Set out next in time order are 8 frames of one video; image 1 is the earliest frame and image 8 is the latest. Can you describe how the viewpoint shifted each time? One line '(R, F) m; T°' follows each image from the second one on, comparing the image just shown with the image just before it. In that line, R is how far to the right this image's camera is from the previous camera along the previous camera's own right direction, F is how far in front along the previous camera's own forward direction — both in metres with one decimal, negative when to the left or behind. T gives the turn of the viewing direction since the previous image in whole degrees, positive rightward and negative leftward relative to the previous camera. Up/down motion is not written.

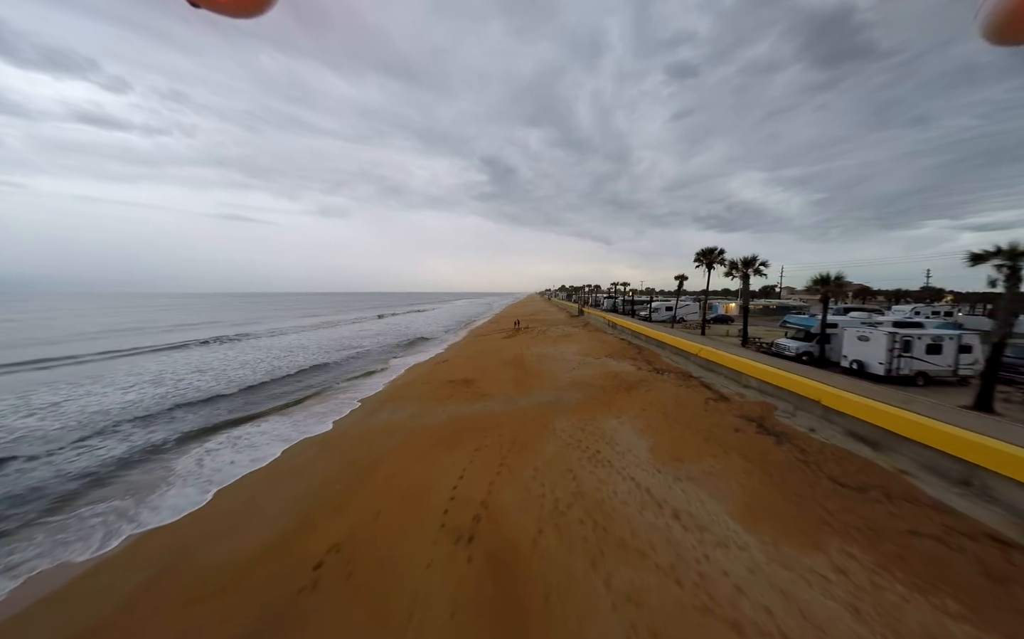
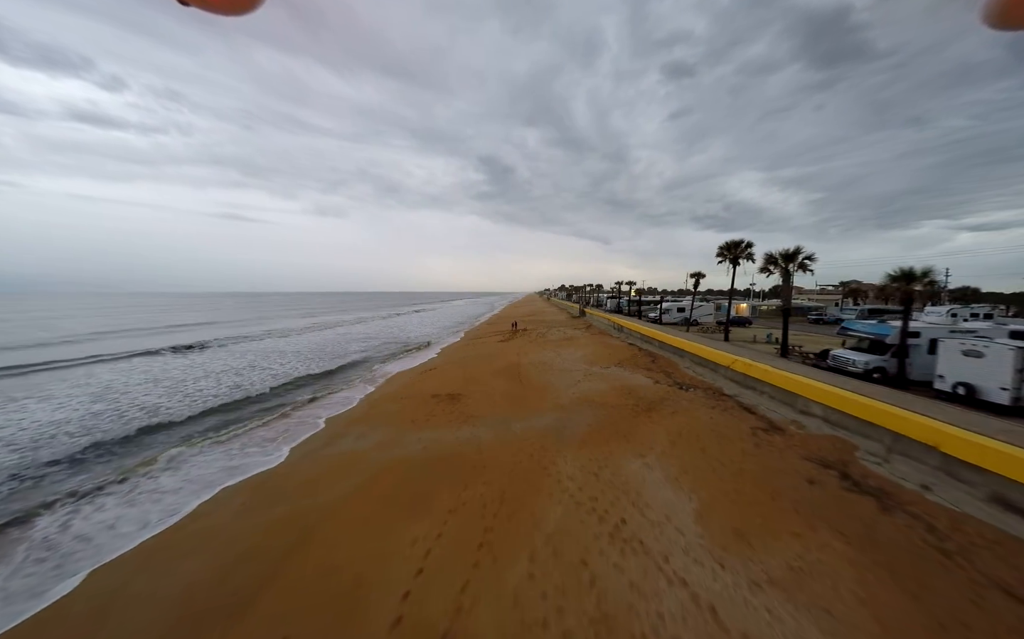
(+0.2, +1.9) m; 0°
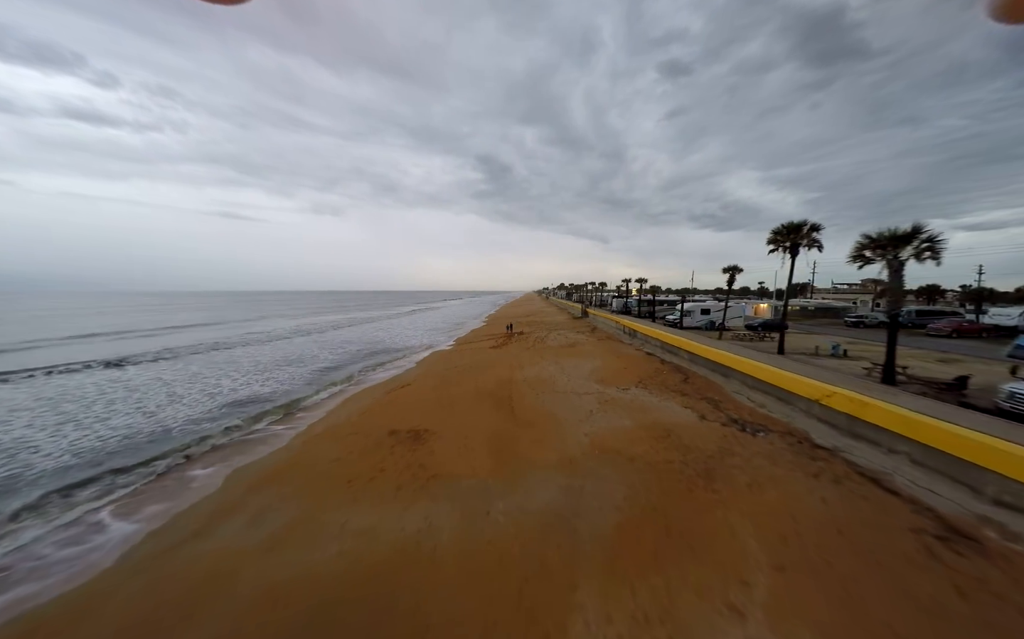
(+0.3, +2.9) m; 0°
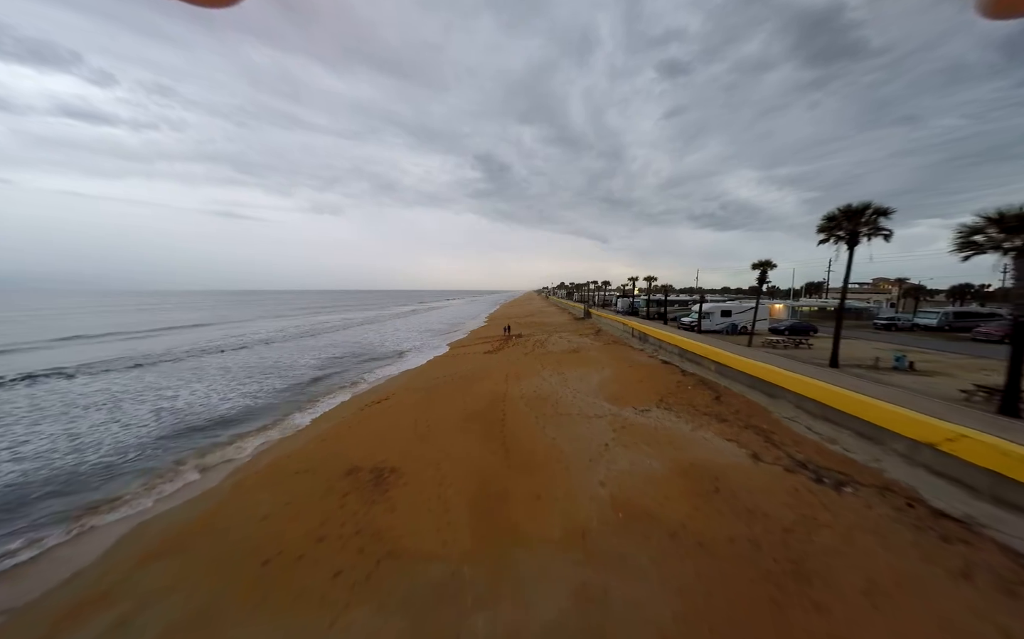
(+0.2, +1.7) m; 0°
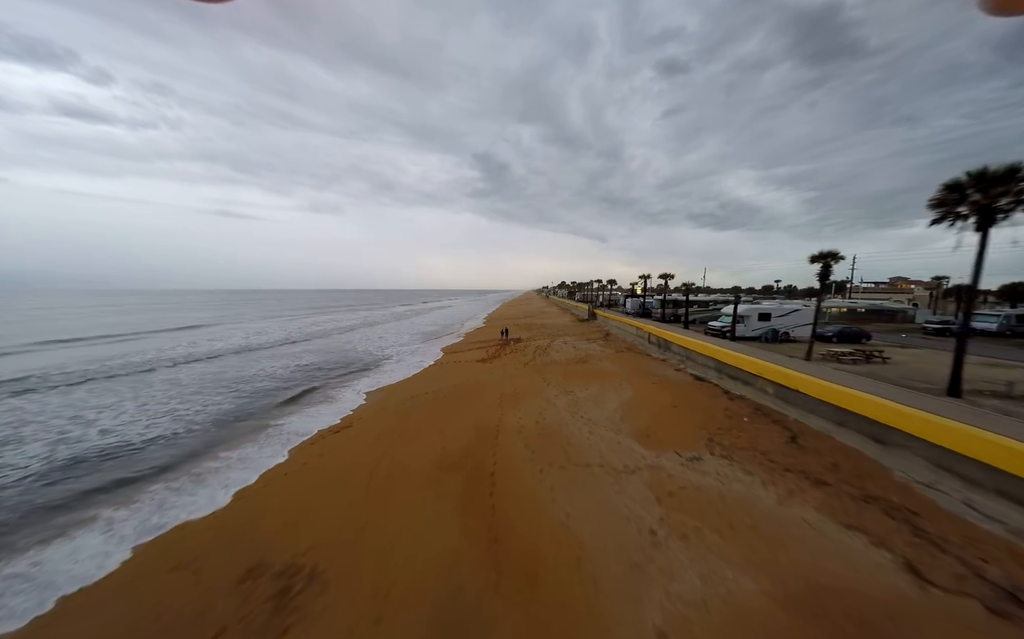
(+0.1, +2.2) m; 0°
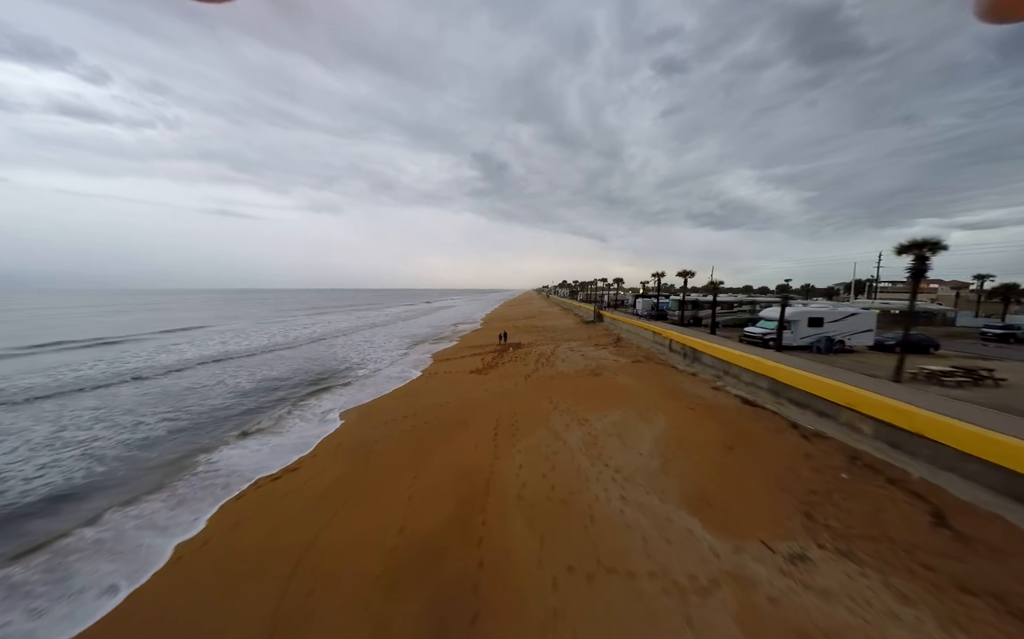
(0.0, +2.0) m; 0°
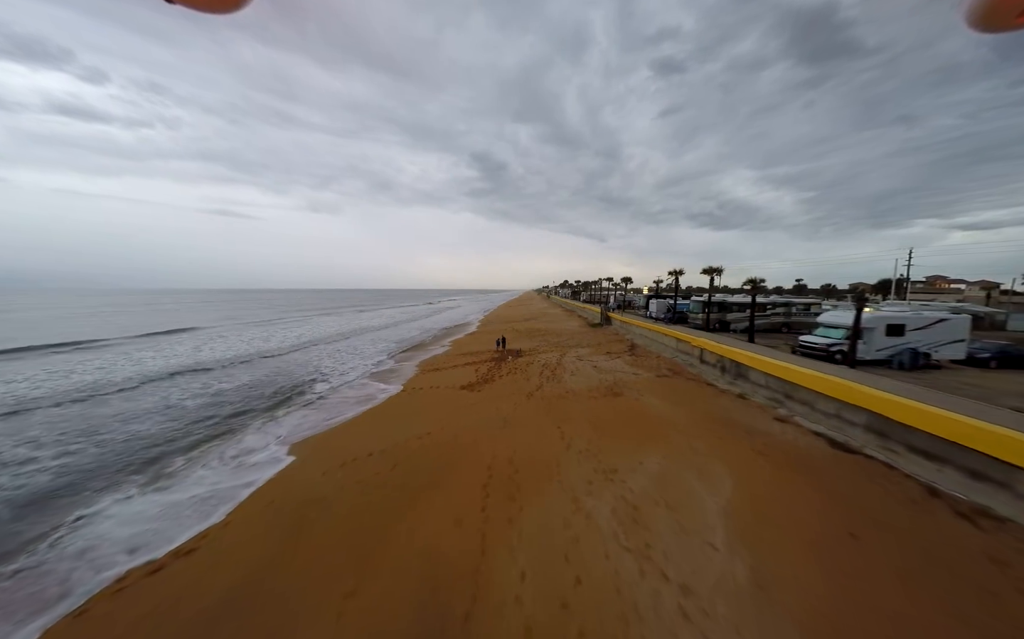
(0.0, +2.0) m; 0°
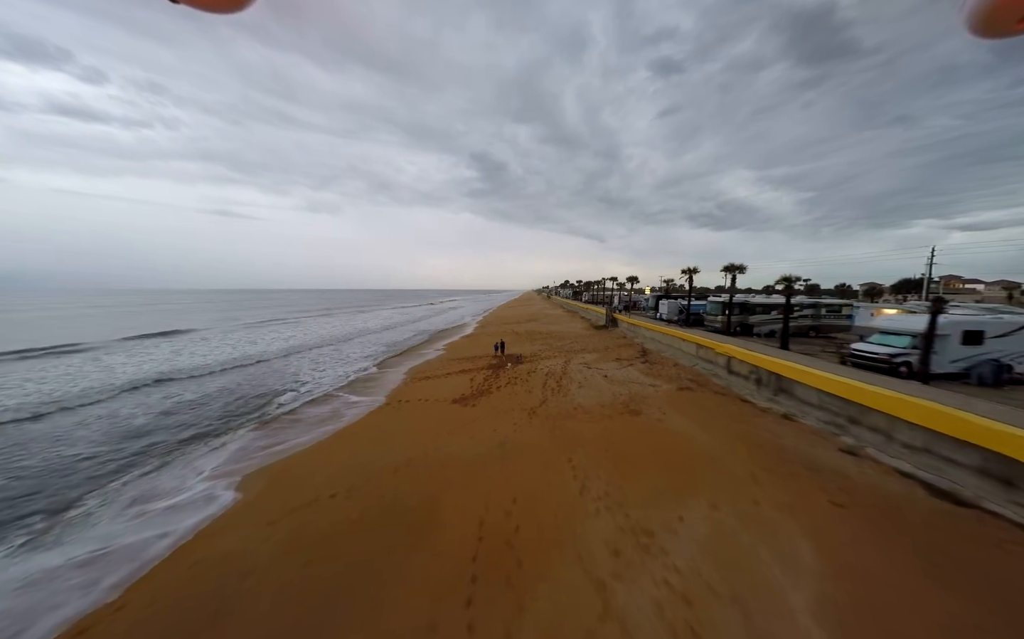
(0.0, +1.3) m; 0°
